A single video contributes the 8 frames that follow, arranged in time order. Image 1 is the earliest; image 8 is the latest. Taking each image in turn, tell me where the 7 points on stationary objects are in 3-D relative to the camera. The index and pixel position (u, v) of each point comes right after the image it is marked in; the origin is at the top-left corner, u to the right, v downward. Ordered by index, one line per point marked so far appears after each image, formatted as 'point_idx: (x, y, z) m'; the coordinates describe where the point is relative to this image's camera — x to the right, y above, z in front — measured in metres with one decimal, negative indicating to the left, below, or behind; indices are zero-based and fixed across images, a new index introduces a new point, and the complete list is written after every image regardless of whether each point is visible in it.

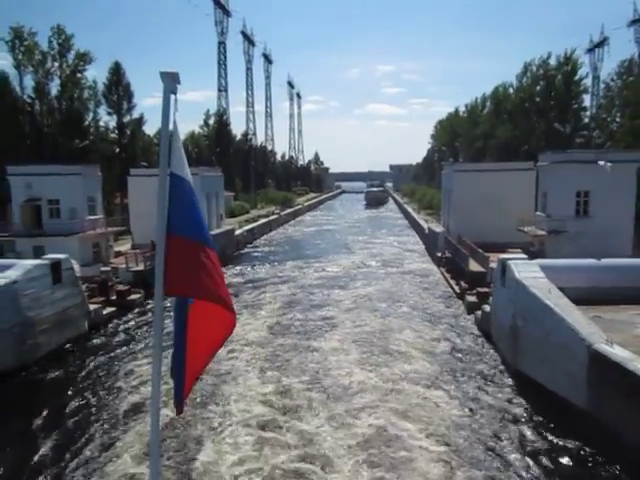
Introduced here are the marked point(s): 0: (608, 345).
0: (+3.4, -1.3, +7.5) m
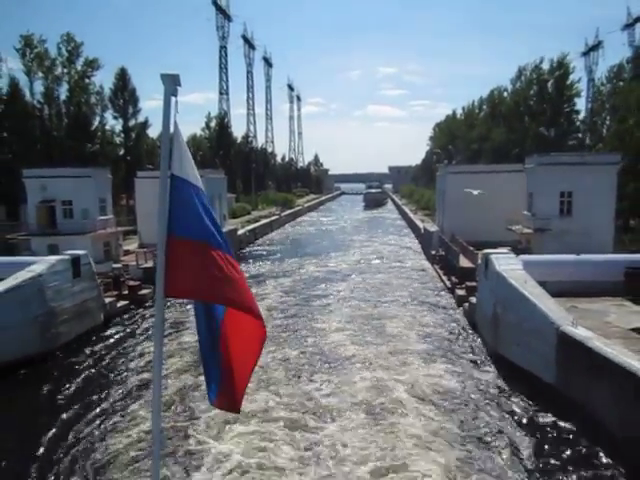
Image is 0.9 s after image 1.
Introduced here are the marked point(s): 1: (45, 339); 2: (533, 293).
0: (+3.4, -1.2, +8.5) m
1: (-5.0, -1.8, +11.9) m
2: (+3.3, -0.9, +9.8) m
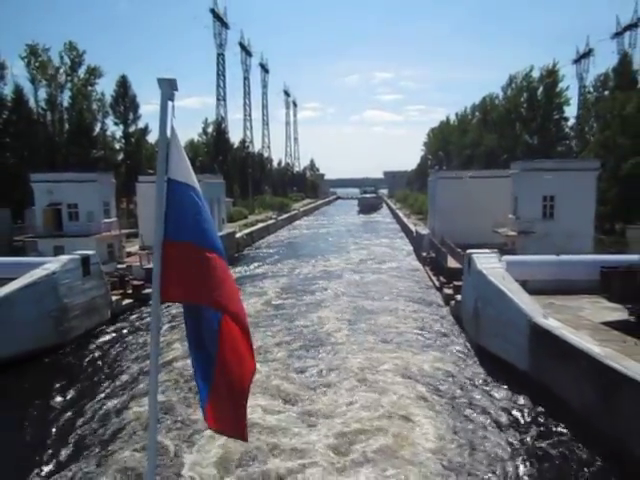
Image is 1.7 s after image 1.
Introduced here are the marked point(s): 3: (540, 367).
0: (+3.3, -1.2, +9.4) m
1: (-5.1, -1.8, +12.8) m
2: (+3.2, -0.8, +10.7) m
3: (+3.1, -1.8, +9.2) m
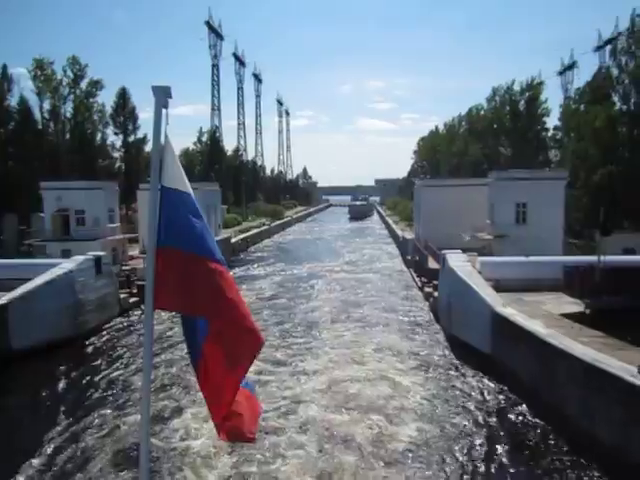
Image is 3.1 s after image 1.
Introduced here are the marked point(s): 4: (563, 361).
0: (+3.1, -1.2, +10.9) m
1: (-5.3, -1.8, +14.1) m
2: (+3.0, -0.9, +12.2) m
3: (+3.0, -1.8, +10.7) m
4: (+3.1, -1.6, +8.3) m
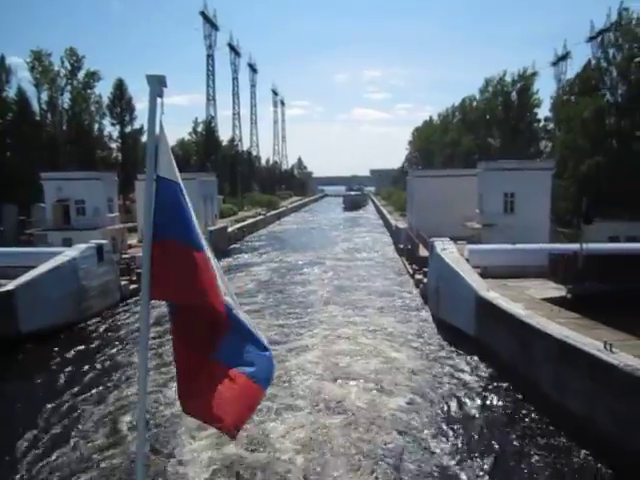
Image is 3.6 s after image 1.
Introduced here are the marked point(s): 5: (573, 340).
0: (+3.0, -0.9, +11.5) m
1: (-5.5, -1.6, +14.7) m
2: (+2.9, -0.6, +12.8) m
3: (+2.8, -1.6, +11.4) m
4: (+3.1, -1.4, +8.9) m
5: (+3.2, -1.3, +8.2) m
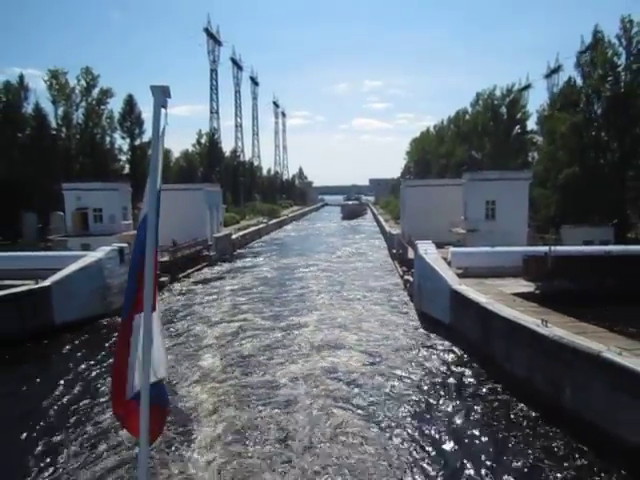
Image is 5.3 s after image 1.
0: (+2.9, -1.0, +13.4) m
1: (-5.6, -1.7, +16.6) m
2: (+2.8, -0.7, +14.7) m
3: (+2.8, -1.6, +13.3) m
4: (+3.0, -1.4, +10.8) m
5: (+3.1, -1.3, +10.1) m
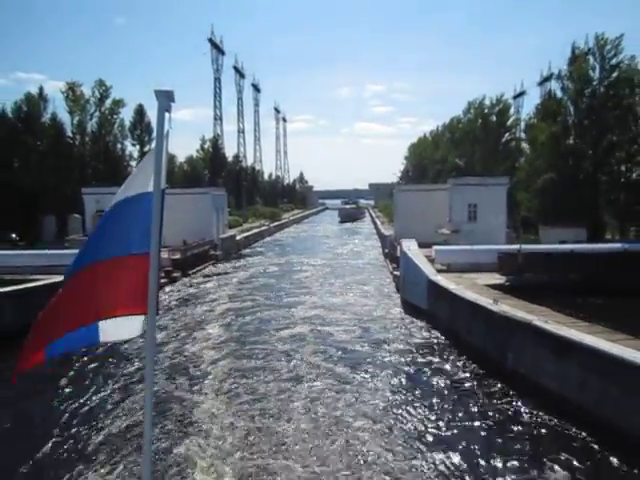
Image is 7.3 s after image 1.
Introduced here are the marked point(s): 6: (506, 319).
0: (+2.8, -0.9, +15.7) m
1: (-5.7, -1.6, +18.9) m
2: (+2.7, -0.6, +17.0) m
3: (+2.7, -1.5, +15.5) m
4: (+2.9, -1.3, +13.1) m
5: (+3.0, -1.2, +12.4) m
6: (+3.1, -1.3, +11.1) m
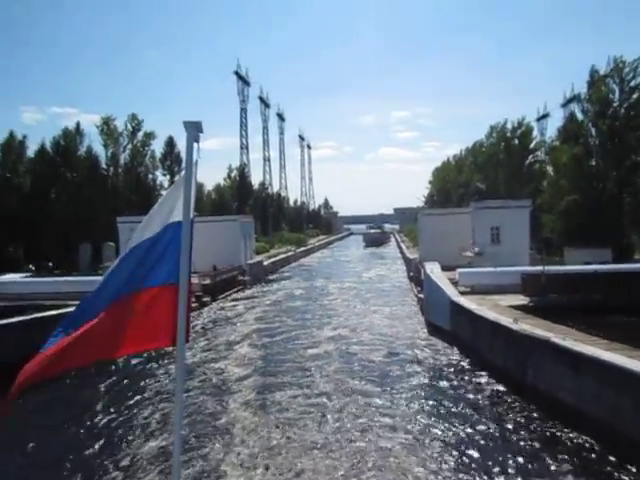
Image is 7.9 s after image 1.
0: (+3.5, -1.4, +16.1) m
1: (-4.9, -2.4, +19.6) m
2: (+3.4, -1.2, +17.4) m
3: (+3.3, -2.1, +15.9) m
4: (+3.4, -1.7, +13.5) m
5: (+3.5, -1.6, +12.8) m
6: (+3.6, -1.7, +11.5) m
